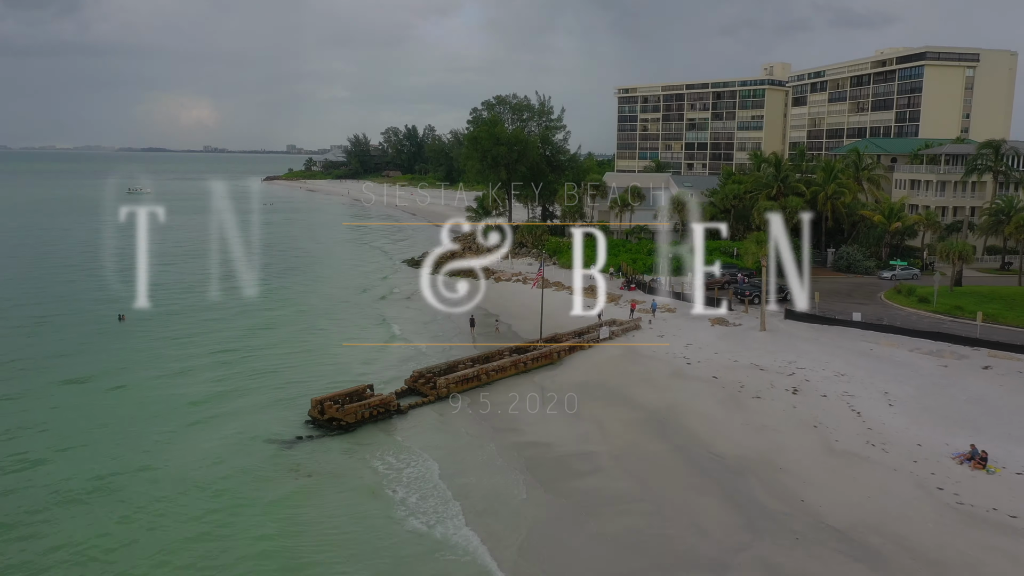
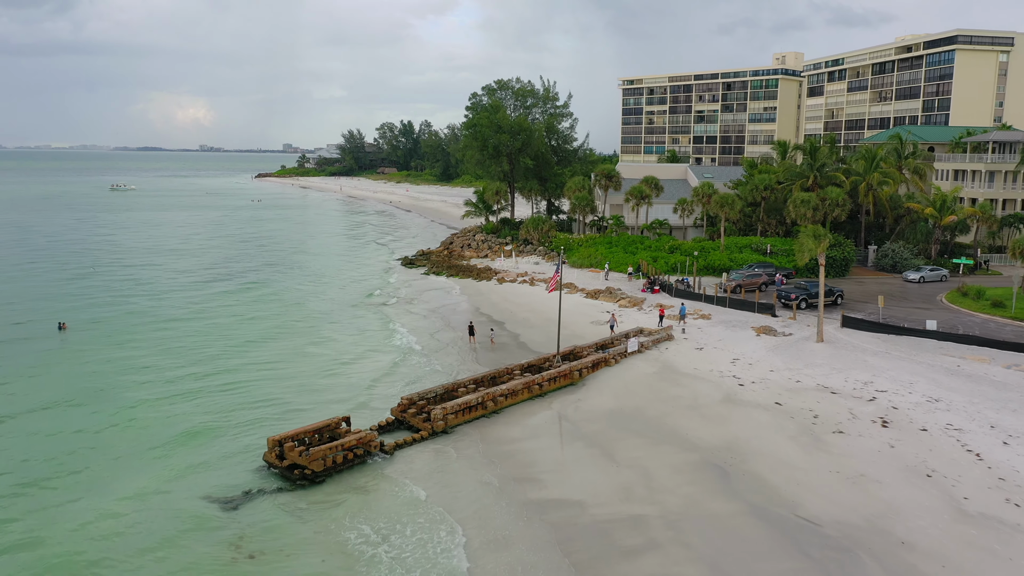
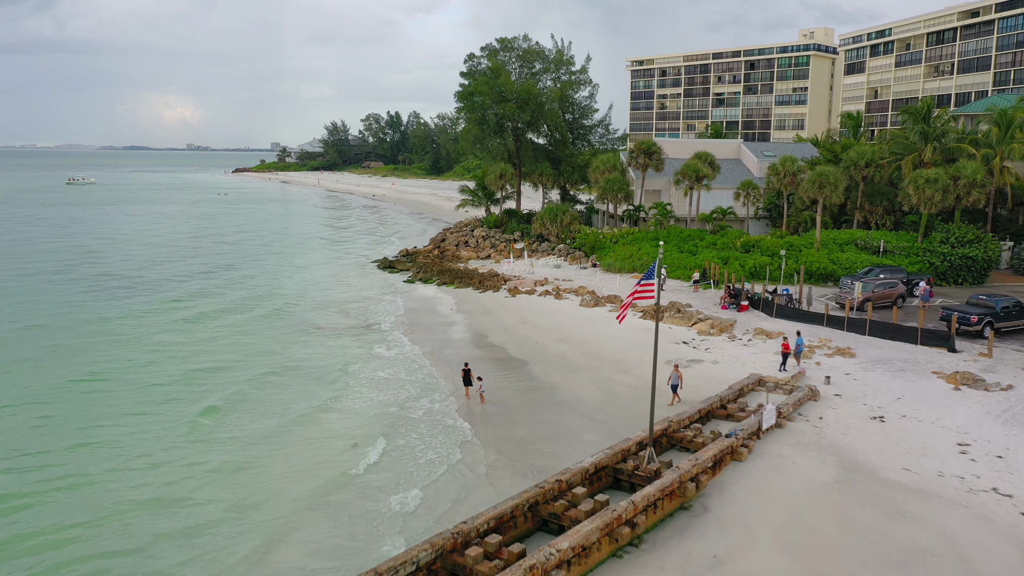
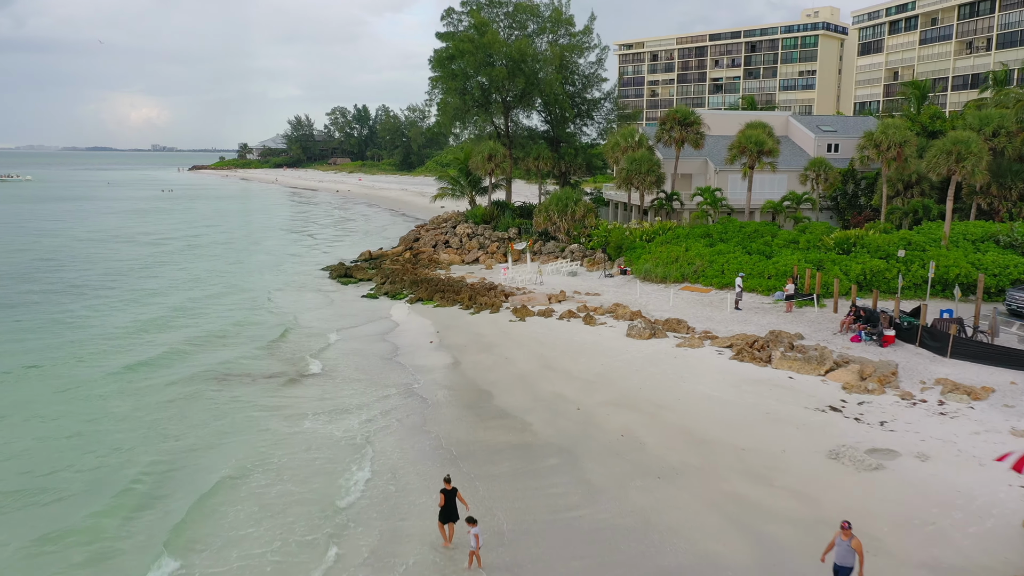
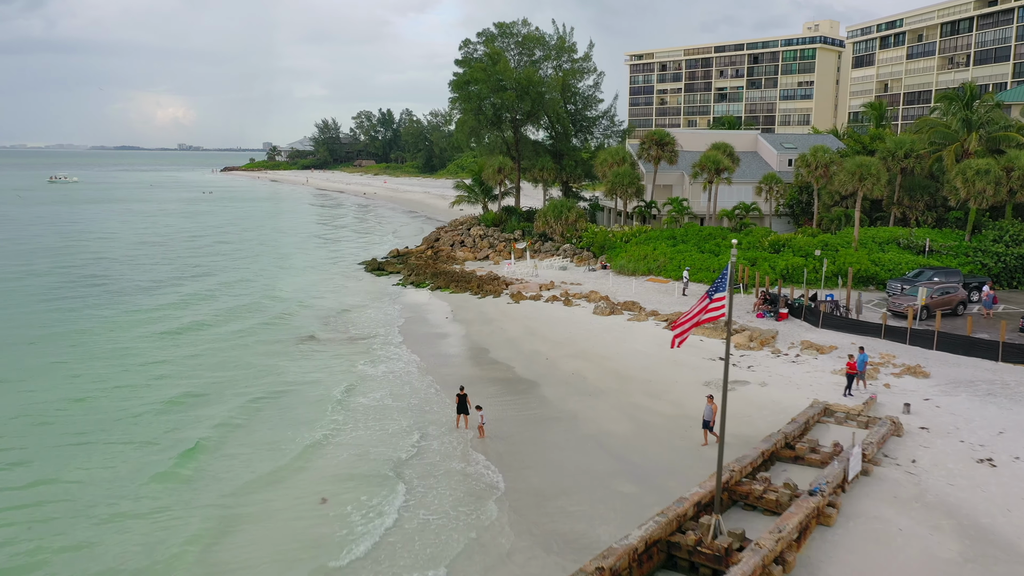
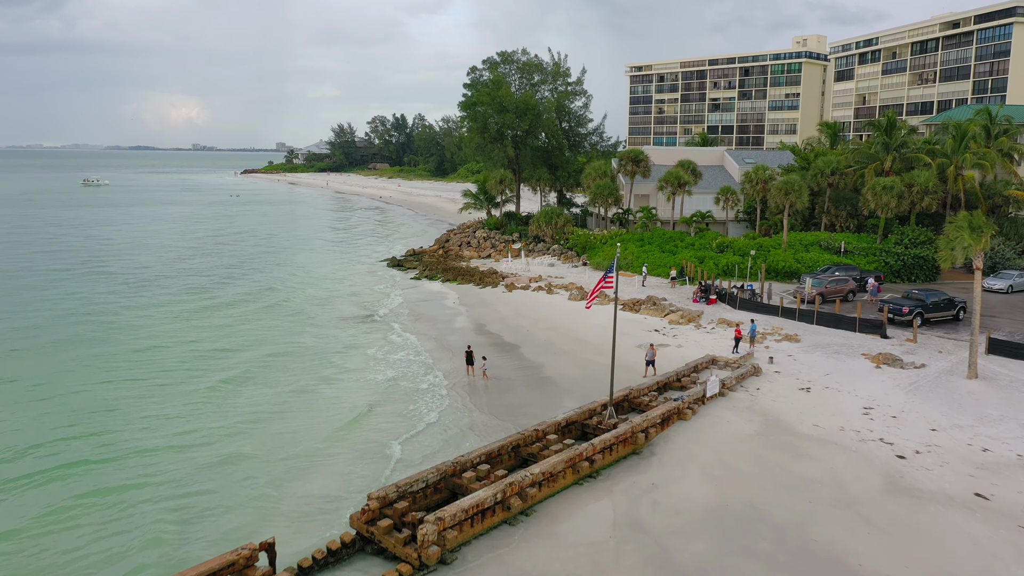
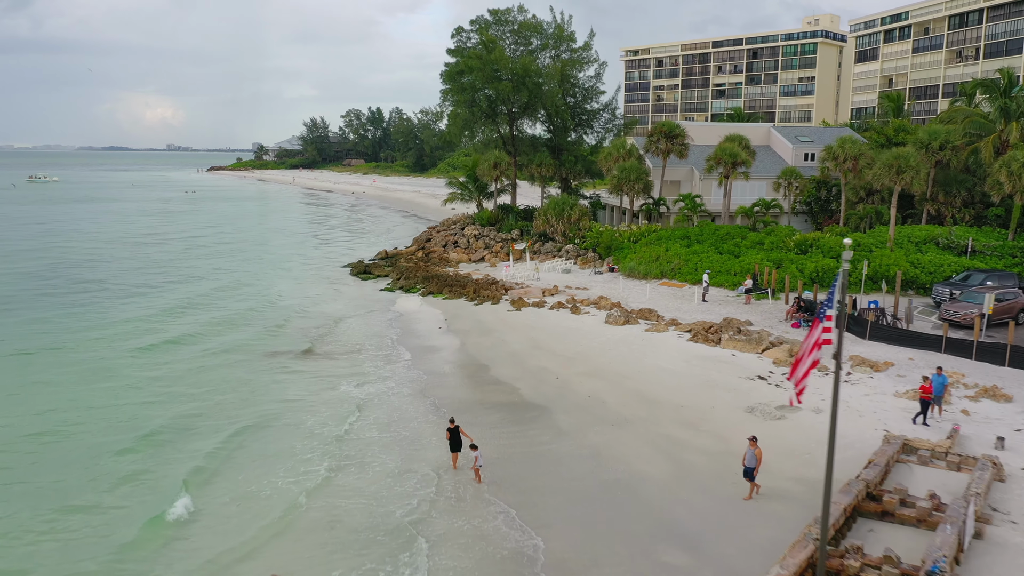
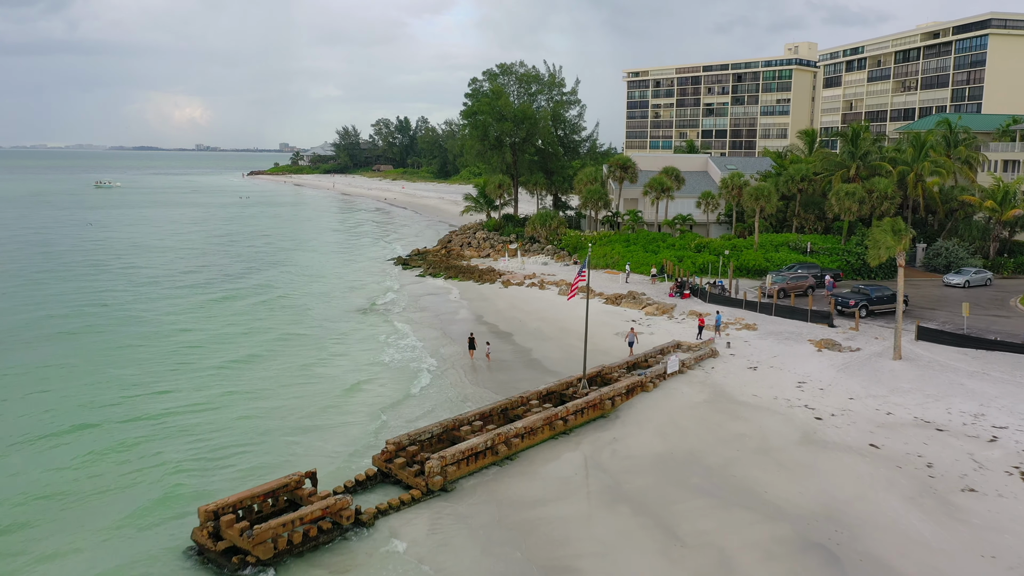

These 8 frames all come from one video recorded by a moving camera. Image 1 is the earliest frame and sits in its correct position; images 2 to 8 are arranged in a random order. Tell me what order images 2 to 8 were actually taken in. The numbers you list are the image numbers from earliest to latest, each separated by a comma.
2, 8, 6, 3, 5, 7, 4
